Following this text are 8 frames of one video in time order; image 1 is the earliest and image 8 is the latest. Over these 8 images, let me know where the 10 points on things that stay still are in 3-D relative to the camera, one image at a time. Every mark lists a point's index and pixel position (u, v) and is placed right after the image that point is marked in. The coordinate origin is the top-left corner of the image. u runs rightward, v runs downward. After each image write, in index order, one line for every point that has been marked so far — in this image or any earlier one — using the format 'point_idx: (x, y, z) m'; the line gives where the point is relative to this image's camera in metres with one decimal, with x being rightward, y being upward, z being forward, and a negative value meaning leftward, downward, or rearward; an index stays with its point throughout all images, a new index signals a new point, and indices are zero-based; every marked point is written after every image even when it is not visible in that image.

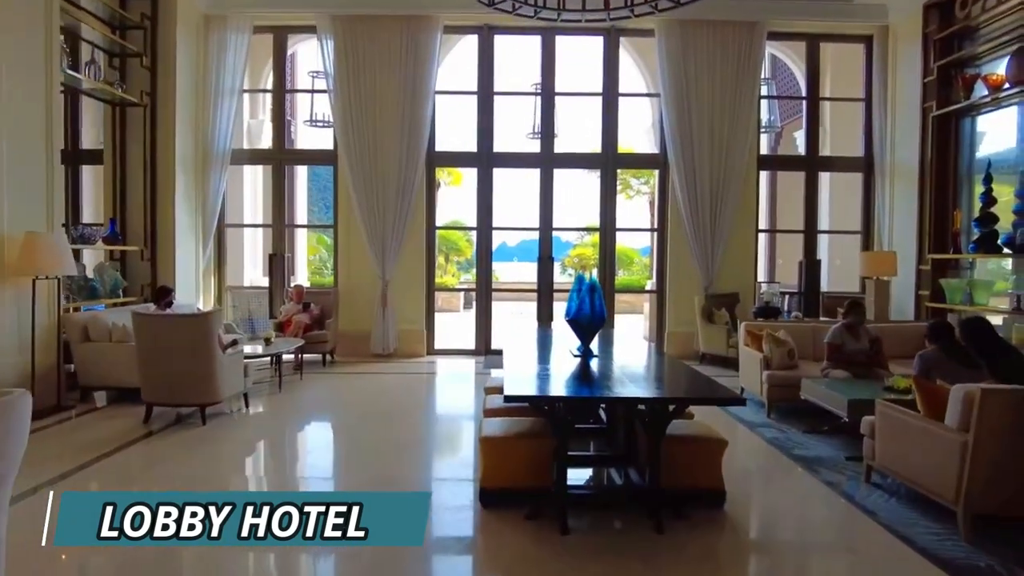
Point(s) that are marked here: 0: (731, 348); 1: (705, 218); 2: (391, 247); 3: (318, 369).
0: (+2.3, -0.7, +7.3) m
1: (+2.3, +0.8, +7.9) m
2: (-1.4, +0.5, +7.8) m
3: (-2.1, -0.9, +7.3) m
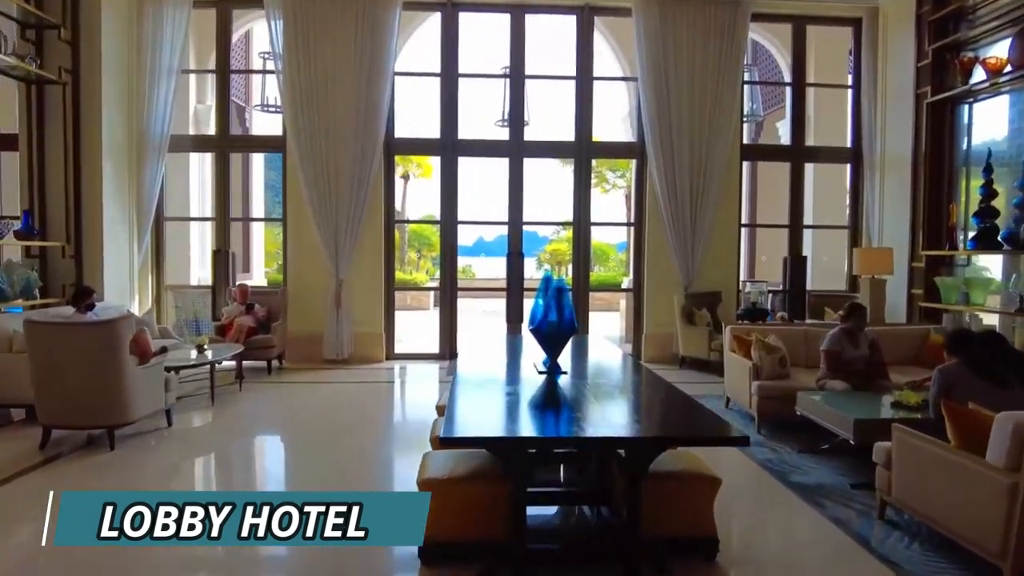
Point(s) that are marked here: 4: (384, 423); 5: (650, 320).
0: (+2.0, -0.6, +6.8) m
1: (+1.9, +0.8, +7.4) m
2: (-1.8, +0.5, +7.2) m
3: (-2.4, -0.9, +6.6) m
4: (-1.1, -1.1, +5.7) m
5: (+1.6, -0.4, +7.6) m
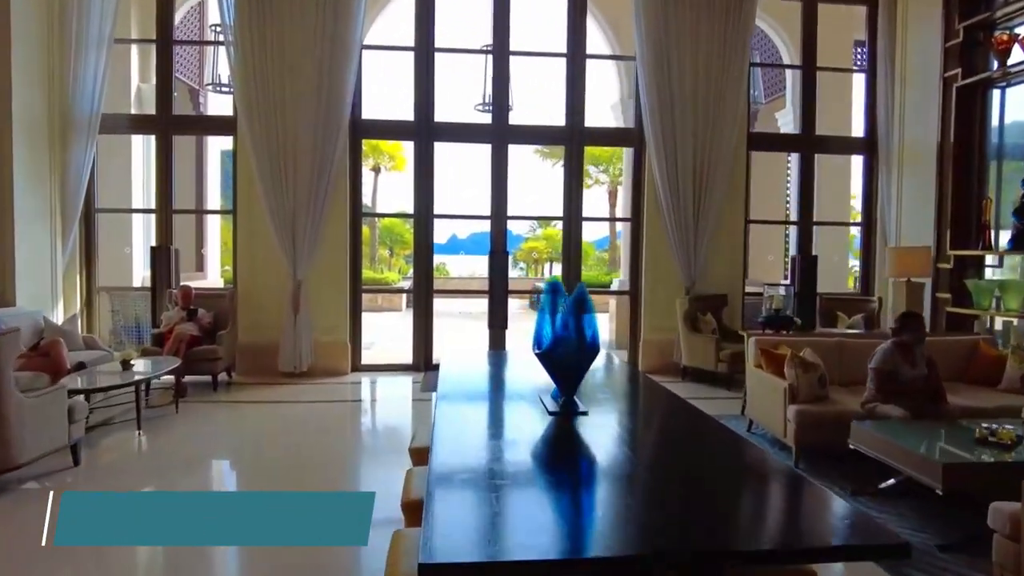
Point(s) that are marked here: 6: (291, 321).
0: (+1.9, -0.7, +6.1) m
1: (+1.7, +0.8, +6.7) m
2: (-1.9, +0.5, +6.3) m
3: (-2.6, -0.9, +5.7) m
4: (-1.2, -1.1, +4.8) m
5: (+1.4, -0.4, +6.8) m
6: (-2.0, -0.3, +6.2) m
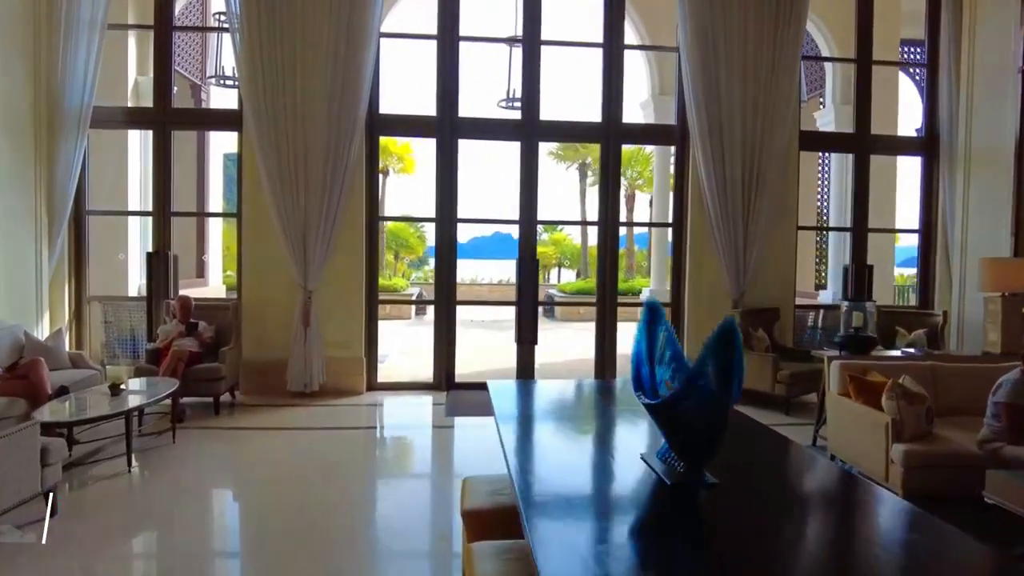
0: (+2.1, -0.8, +5.5) m
1: (+2.0, +0.7, +6.1) m
2: (-1.7, +0.4, +5.7) m
3: (-2.3, -1.0, +5.1) m
4: (-0.9, -1.2, +4.2) m
5: (+1.7, -0.5, +6.3) m
6: (-1.7, -0.4, +5.7) m
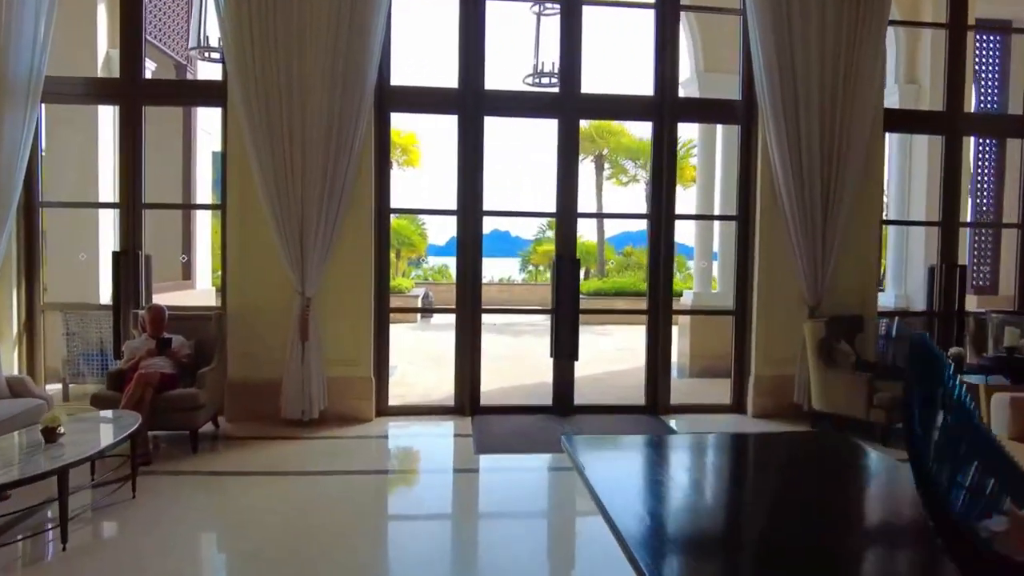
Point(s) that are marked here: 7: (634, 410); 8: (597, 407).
0: (+2.4, -0.8, +4.5) m
1: (+2.3, +0.6, +5.1) m
2: (-1.4, +0.3, +4.7) m
3: (-2.0, -1.0, +4.2) m
4: (-0.6, -1.3, +3.3) m
5: (+1.9, -0.5, +5.3) m
6: (-1.5, -0.4, +4.7) m
7: (+1.0, -1.0, +5.4) m
8: (+0.7, -0.9, +5.4) m
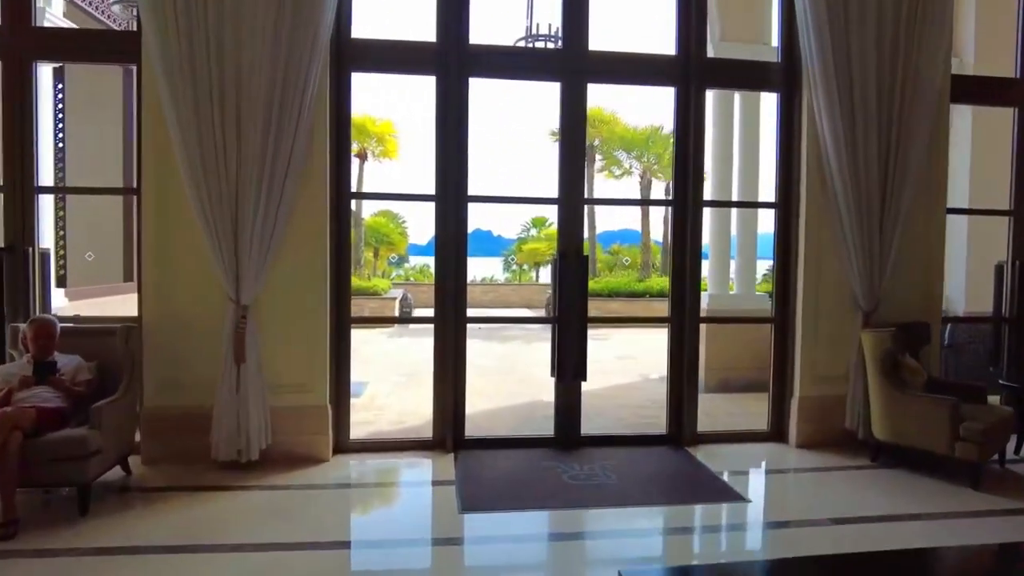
0: (+2.4, -0.8, +3.6) m
1: (+2.2, +0.6, +4.2) m
2: (-1.4, +0.3, +3.7) m
3: (-2.0, -1.1, +3.1) m
4: (-0.6, -1.3, +2.3) m
5: (+1.9, -0.5, +4.4) m
6: (-1.5, -0.5, +3.7) m
7: (+0.9, -1.0, +4.5) m
8: (+0.6, -1.0, +4.4) m
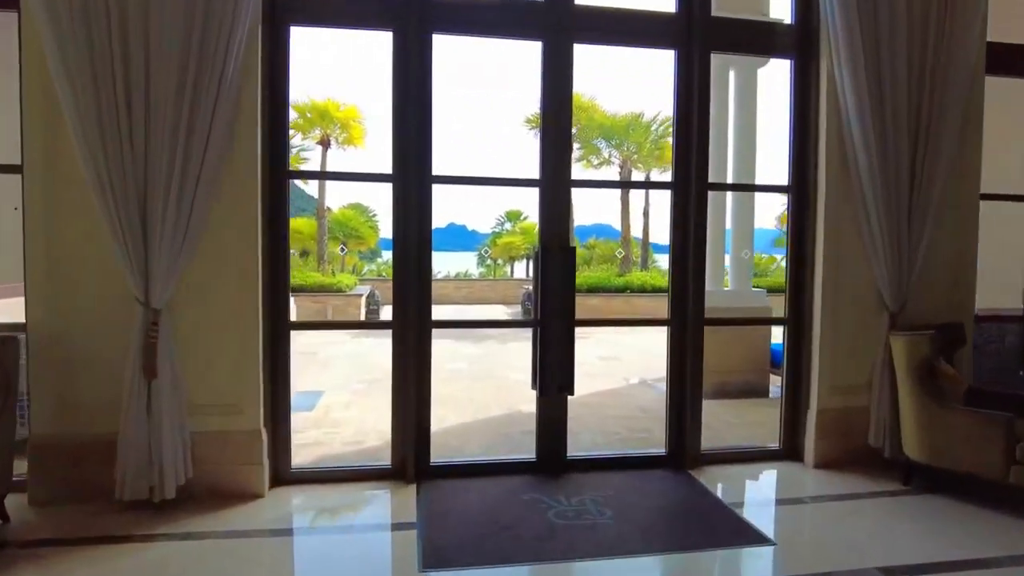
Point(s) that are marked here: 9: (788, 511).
0: (+2.3, -0.8, +3.1) m
1: (+2.1, +0.6, +3.6) m
2: (-1.5, +0.3, +3.0) m
3: (-2.1, -1.1, +2.4) m
4: (-0.7, -1.3, +1.6) m
5: (+1.7, -0.5, +3.8) m
6: (-1.6, -0.5, +3.0) m
7: (+0.8, -1.0, +3.8) m
8: (+0.5, -0.9, +3.8) m
9: (+1.3, -1.1, +3.3) m
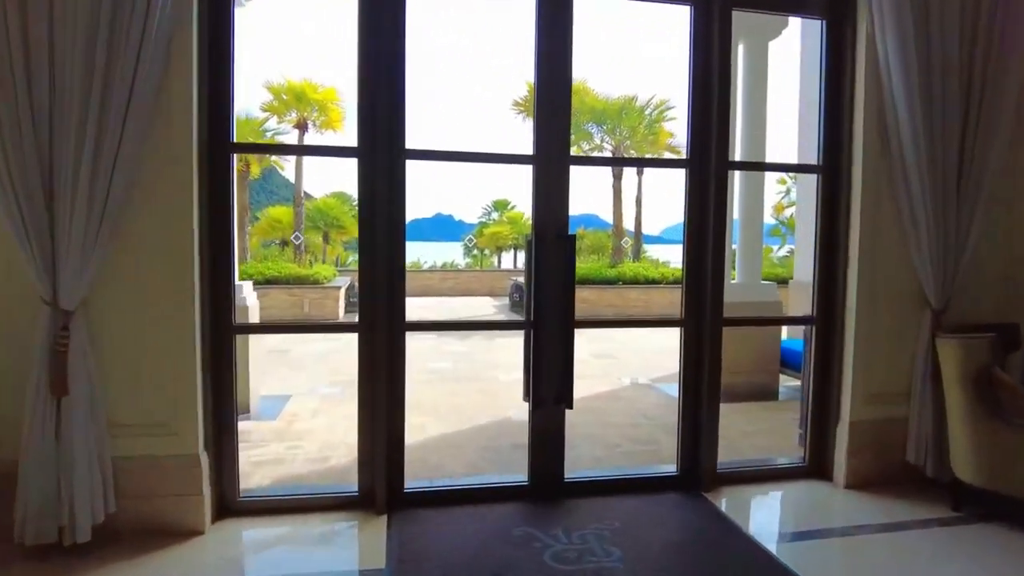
0: (+2.2, -0.8, +2.6) m
1: (+2.0, +0.7, +3.2) m
2: (-1.6, +0.3, +2.5) m
3: (-2.1, -1.1, +1.9) m
4: (-0.7, -1.3, +1.1) m
5: (+1.7, -0.5, +3.3) m
6: (-1.7, -0.5, +2.4) m
7: (+0.7, -1.0, +3.4) m
8: (+0.4, -0.9, +3.3) m
9: (+1.3, -1.0, +2.8) m
